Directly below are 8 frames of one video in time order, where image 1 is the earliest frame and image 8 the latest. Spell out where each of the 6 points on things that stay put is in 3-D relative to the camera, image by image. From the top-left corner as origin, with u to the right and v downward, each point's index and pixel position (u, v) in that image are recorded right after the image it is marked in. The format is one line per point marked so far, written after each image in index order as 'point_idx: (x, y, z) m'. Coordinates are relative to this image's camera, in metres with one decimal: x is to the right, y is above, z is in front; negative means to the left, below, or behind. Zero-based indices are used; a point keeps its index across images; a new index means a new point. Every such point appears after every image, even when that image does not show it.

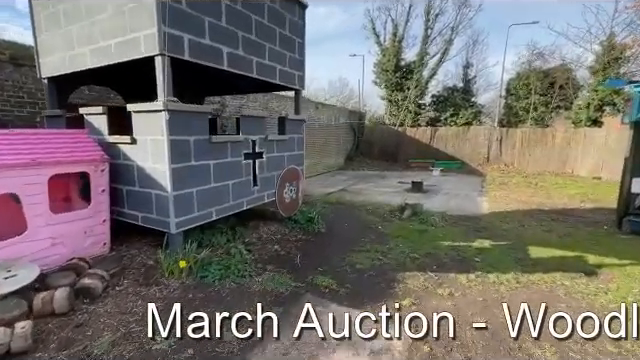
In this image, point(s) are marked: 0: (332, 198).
0: (+0.4, -0.6, +8.8) m
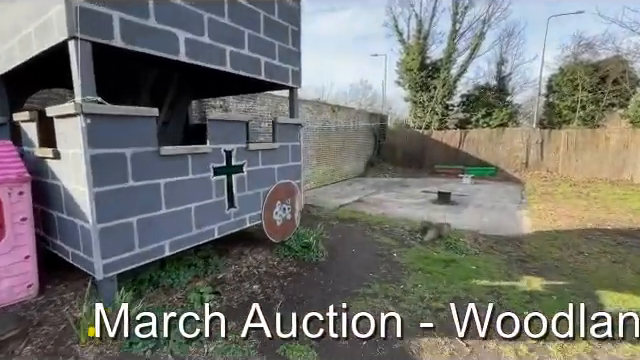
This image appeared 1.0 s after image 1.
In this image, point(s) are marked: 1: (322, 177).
0: (+0.7, -0.8, +7.8) m
1: (+0.1, +0.1, +12.6) m
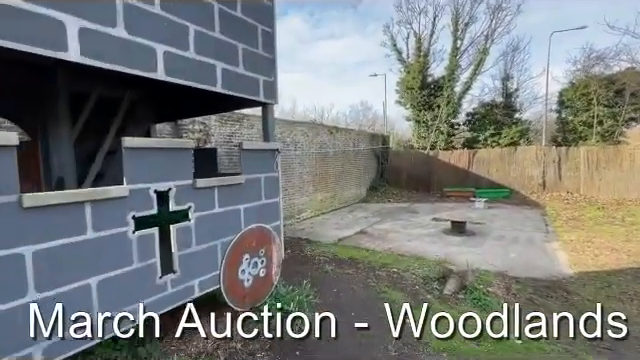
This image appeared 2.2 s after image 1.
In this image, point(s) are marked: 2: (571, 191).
0: (+0.6, -1.5, +6.7) m
1: (0.0, -1.0, +11.6) m
2: (+10.9, -0.4, +12.9) m
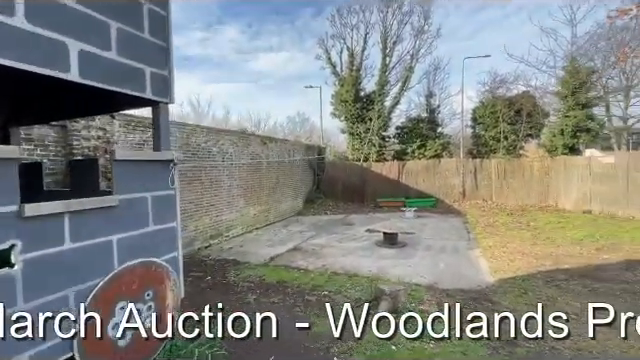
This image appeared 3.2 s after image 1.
0: (-0.9, -1.8, +6.1) m
1: (-2.4, -1.4, +10.8) m
2: (+7.9, -0.9, +14.3) m
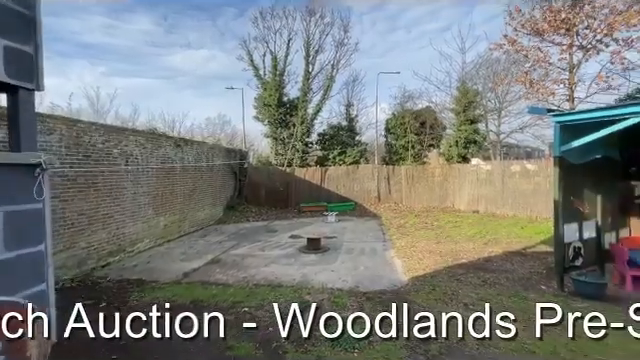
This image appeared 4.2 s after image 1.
0: (-2.4, -2.0, +5.5) m
1: (-5.0, -1.6, +9.6) m
2: (+4.1, -1.1, +15.6) m
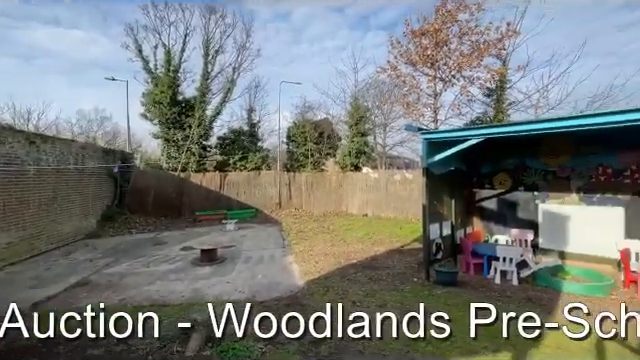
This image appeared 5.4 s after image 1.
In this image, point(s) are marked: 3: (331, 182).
0: (-4.1, -2.1, +4.3) m
1: (-7.9, -1.8, +7.4) m
2: (-1.2, -1.5, +16.0) m
3: (+0.6, -0.2, +15.9) m
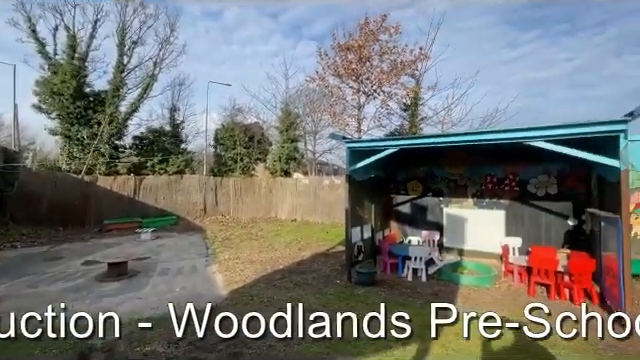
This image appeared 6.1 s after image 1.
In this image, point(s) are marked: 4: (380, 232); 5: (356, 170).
0: (-5.1, -2.1, +3.3) m
1: (-9.5, -1.8, +5.4) m
2: (-4.9, -1.7, +15.3) m
3: (-3.1, -0.5, +15.6) m
4: (+1.6, -1.4, +8.0) m
5: (+0.8, +0.2, +6.7) m
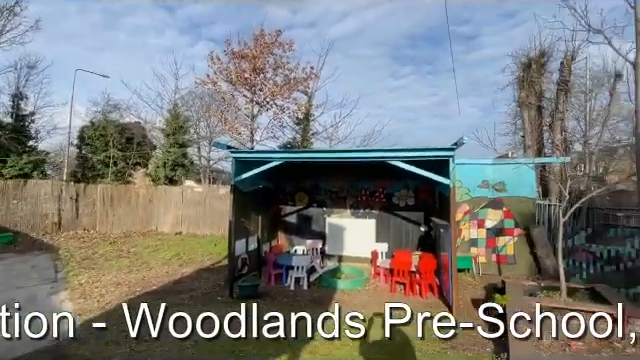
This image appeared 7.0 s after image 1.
0: (-6.2, -2.1, +1.3) m
1: (-11.1, -1.7, +2.0) m
2: (-9.9, -2.0, +12.8) m
3: (-8.2, -0.8, +13.7) m
4: (-1.3, -1.7, +8.0) m
5: (-1.7, 0.0, +6.6) m
